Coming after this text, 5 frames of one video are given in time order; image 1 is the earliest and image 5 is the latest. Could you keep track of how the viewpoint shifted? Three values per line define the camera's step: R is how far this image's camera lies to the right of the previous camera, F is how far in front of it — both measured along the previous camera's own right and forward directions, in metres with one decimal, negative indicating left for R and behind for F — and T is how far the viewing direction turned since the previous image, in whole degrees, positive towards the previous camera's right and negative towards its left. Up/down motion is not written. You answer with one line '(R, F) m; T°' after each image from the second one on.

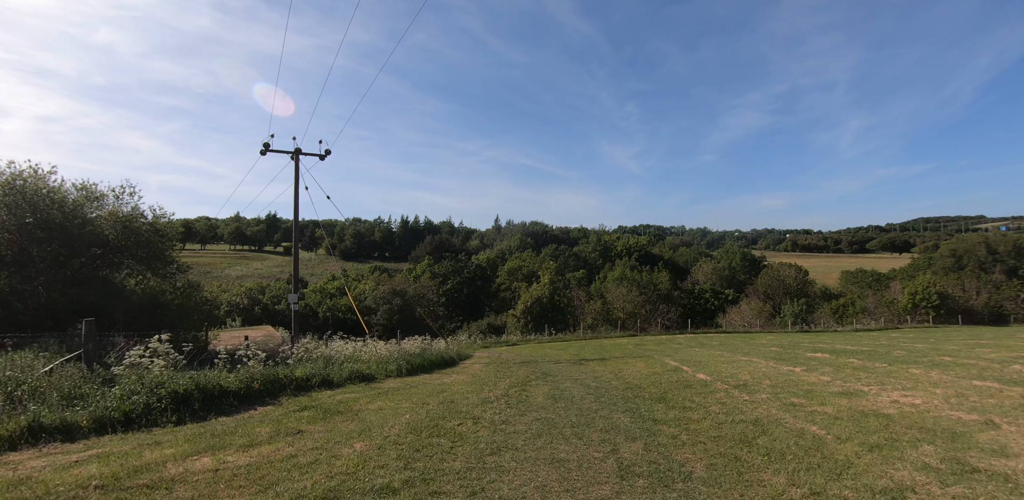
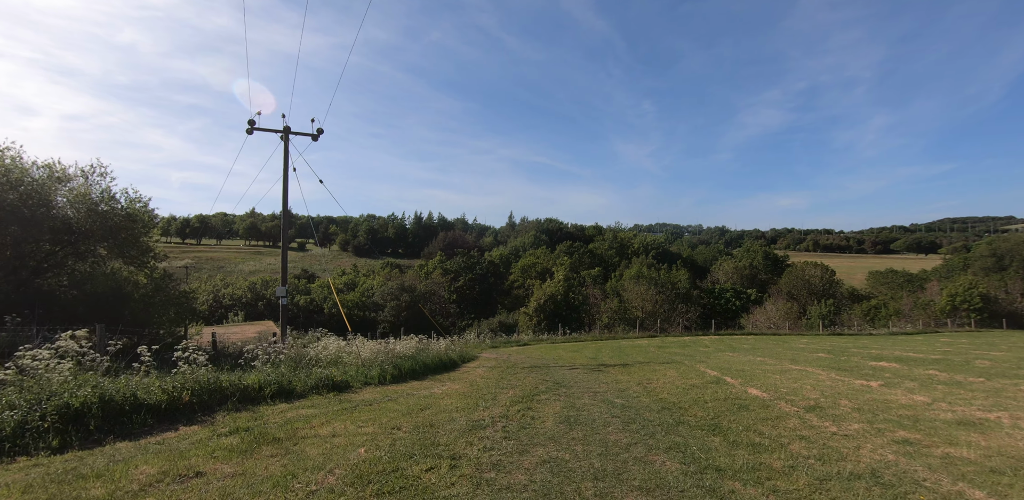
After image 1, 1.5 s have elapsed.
(+0.2, +2.3) m; -2°
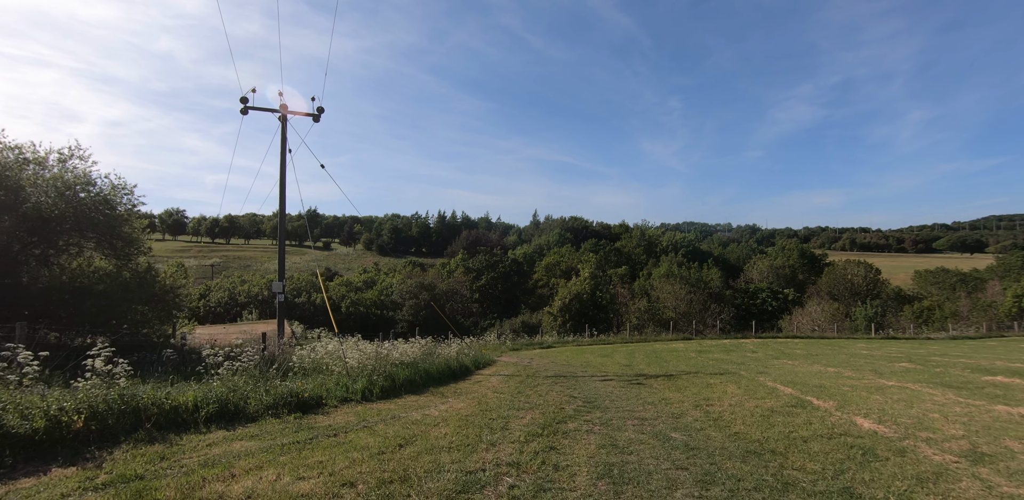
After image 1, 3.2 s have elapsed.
(+0.1, +2.4) m; -3°
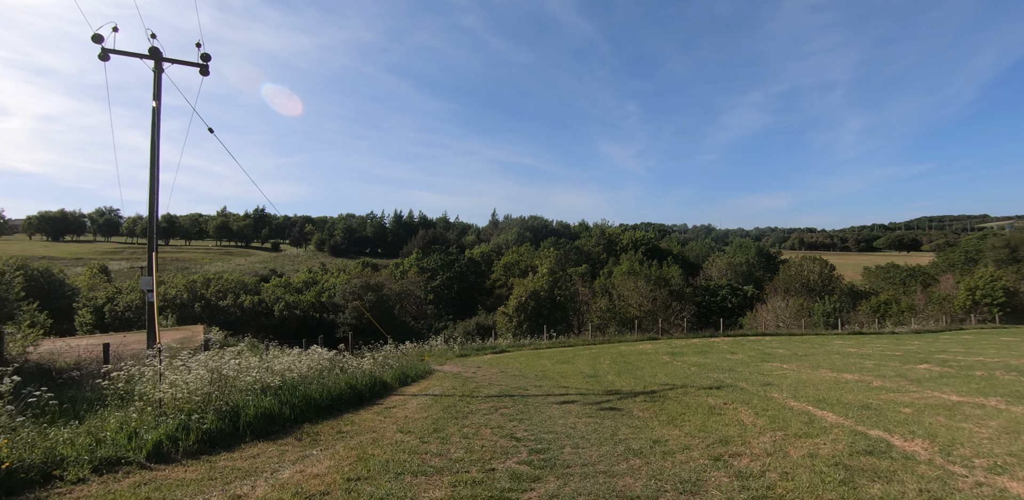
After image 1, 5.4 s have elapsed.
(+0.7, +3.4) m; +4°
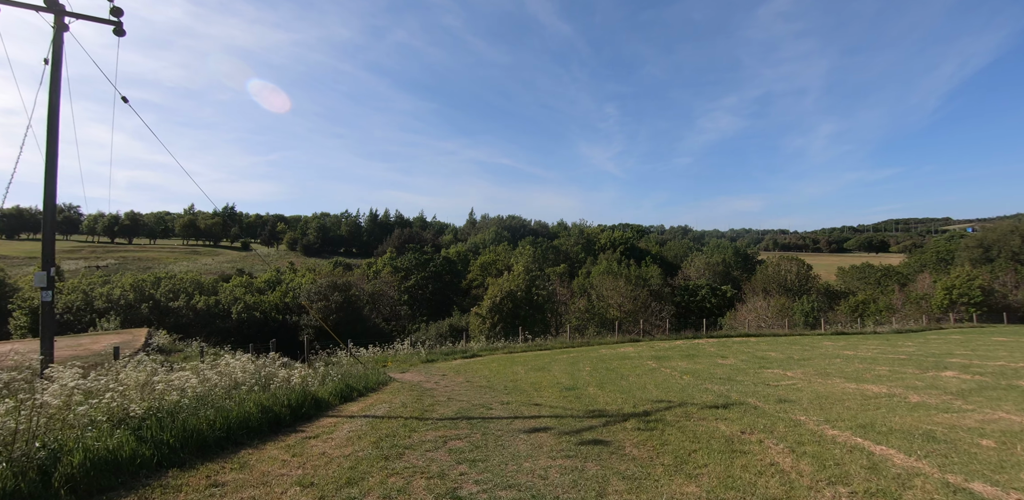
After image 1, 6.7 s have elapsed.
(+0.3, +1.9) m; +2°
